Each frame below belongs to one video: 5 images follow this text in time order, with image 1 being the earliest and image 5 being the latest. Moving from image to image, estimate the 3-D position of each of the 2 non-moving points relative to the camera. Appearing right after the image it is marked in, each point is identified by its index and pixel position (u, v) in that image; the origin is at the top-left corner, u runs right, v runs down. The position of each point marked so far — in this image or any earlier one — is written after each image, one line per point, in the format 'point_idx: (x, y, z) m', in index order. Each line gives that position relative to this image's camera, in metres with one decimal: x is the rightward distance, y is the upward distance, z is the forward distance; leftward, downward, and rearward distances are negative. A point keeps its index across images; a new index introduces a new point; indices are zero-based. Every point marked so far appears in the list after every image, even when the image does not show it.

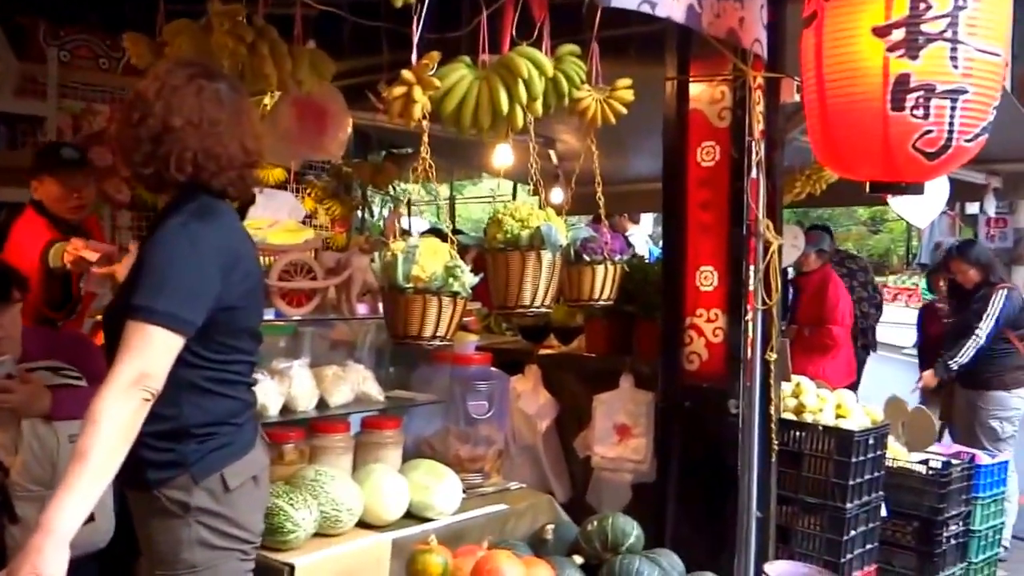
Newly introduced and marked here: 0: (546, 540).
0: (+0.1, -0.7, +2.6) m
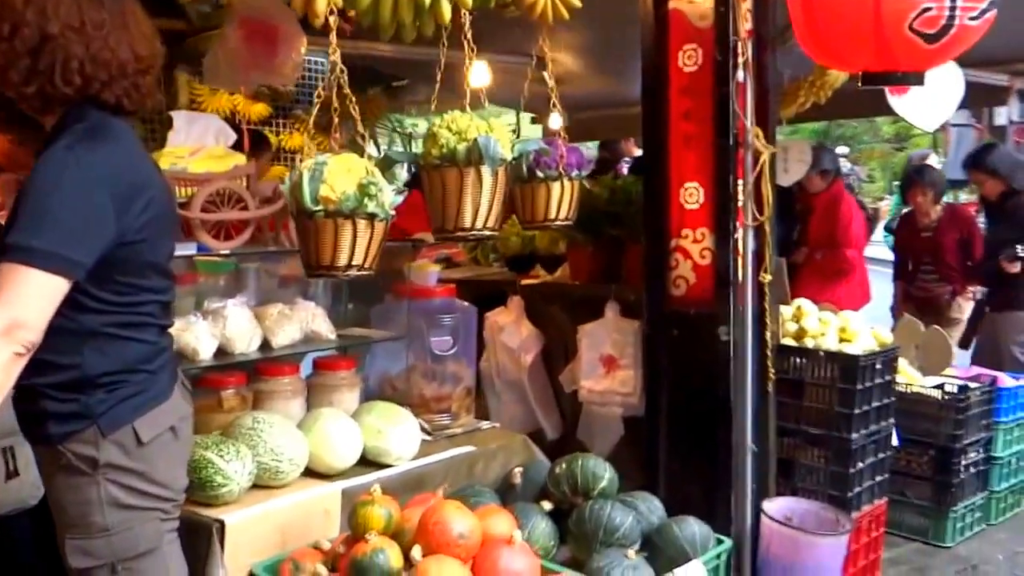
0: (0.0, -0.5, +2.4) m
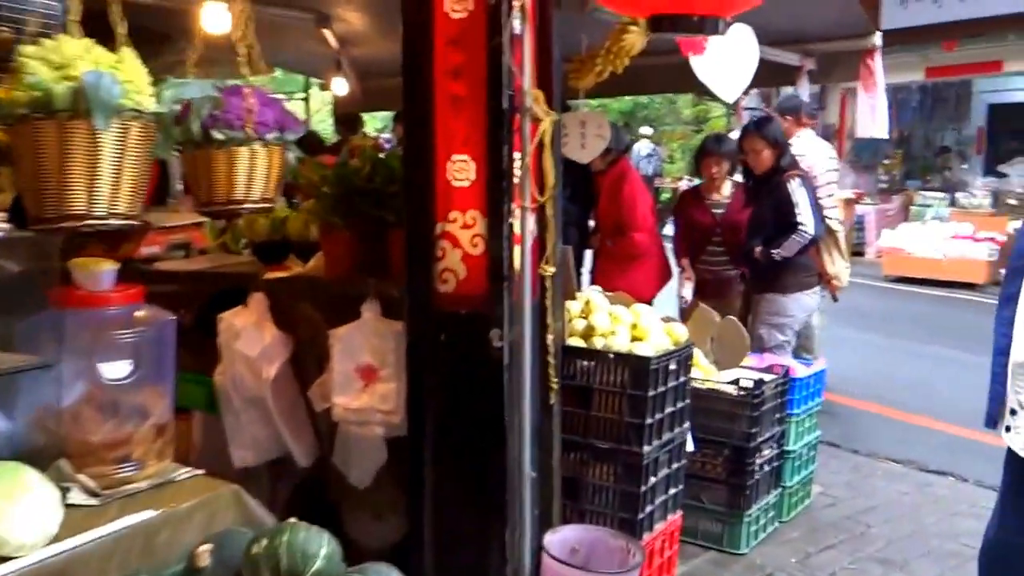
0: (-0.6, -0.6, +1.7) m
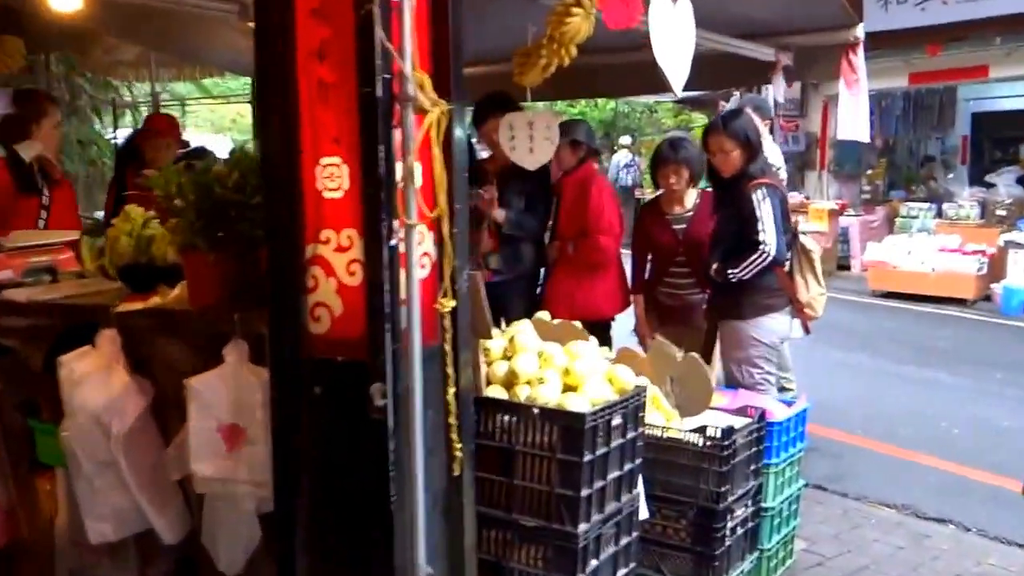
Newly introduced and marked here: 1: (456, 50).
0: (-0.8, -0.6, +1.2) m
1: (-0.1, +0.5, +2.0) m
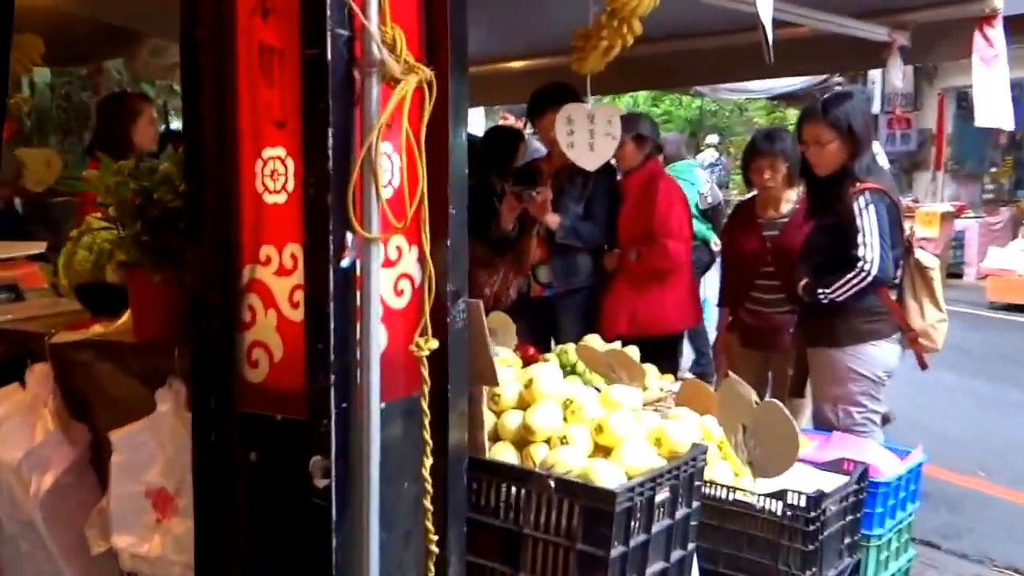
0: (-0.9, -0.7, +0.7) m
1: (-0.1, +0.5, +1.5) m
